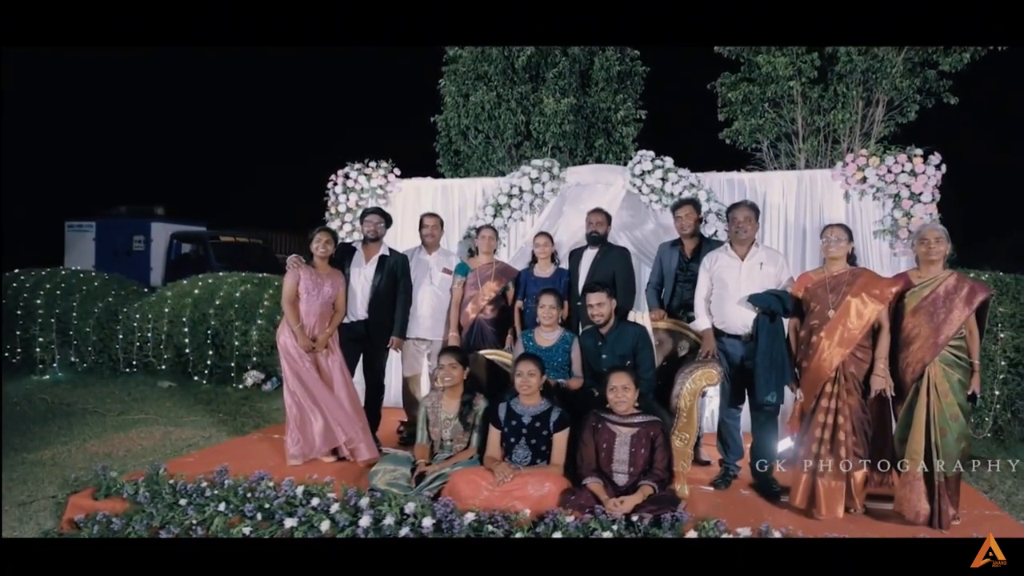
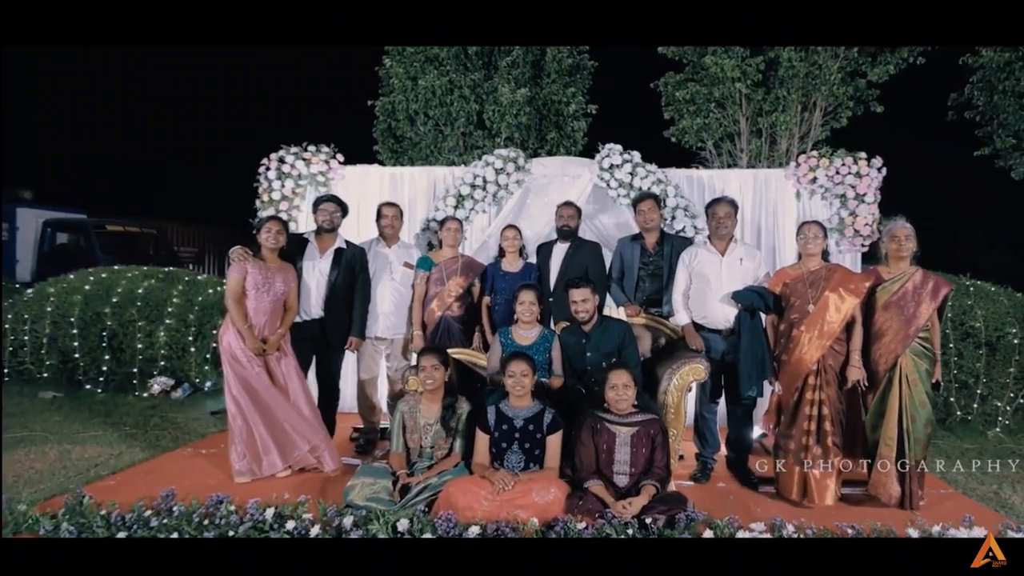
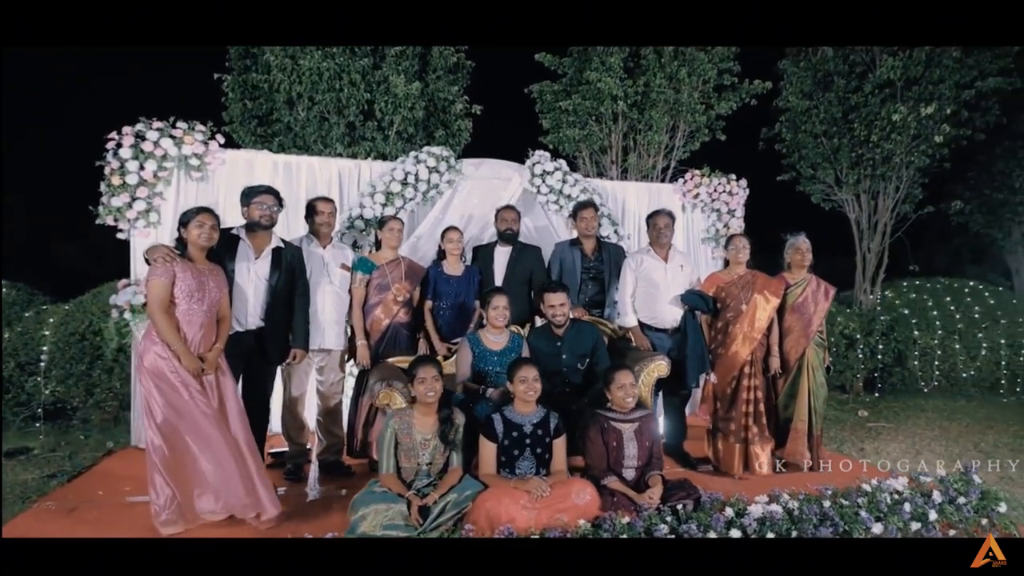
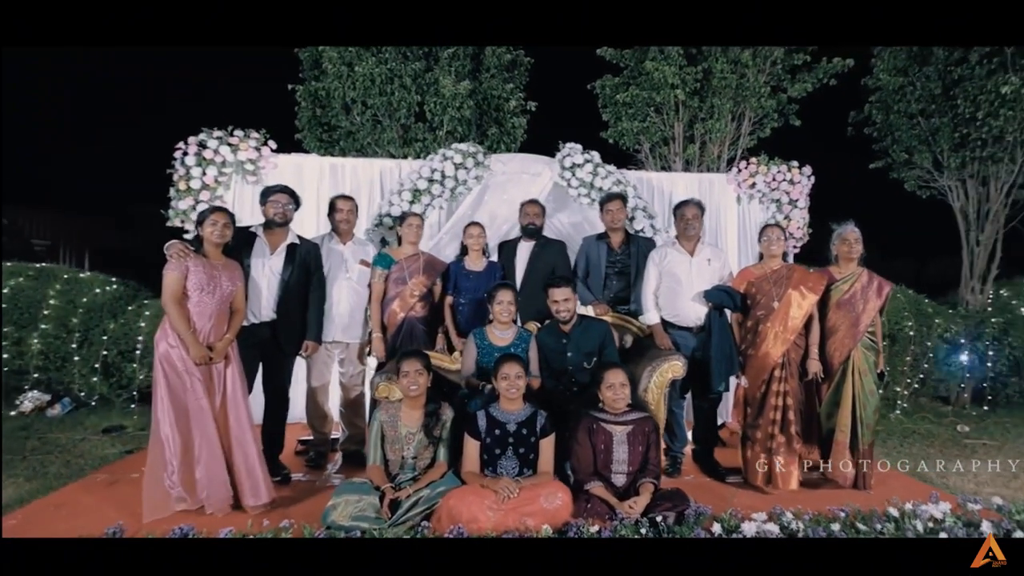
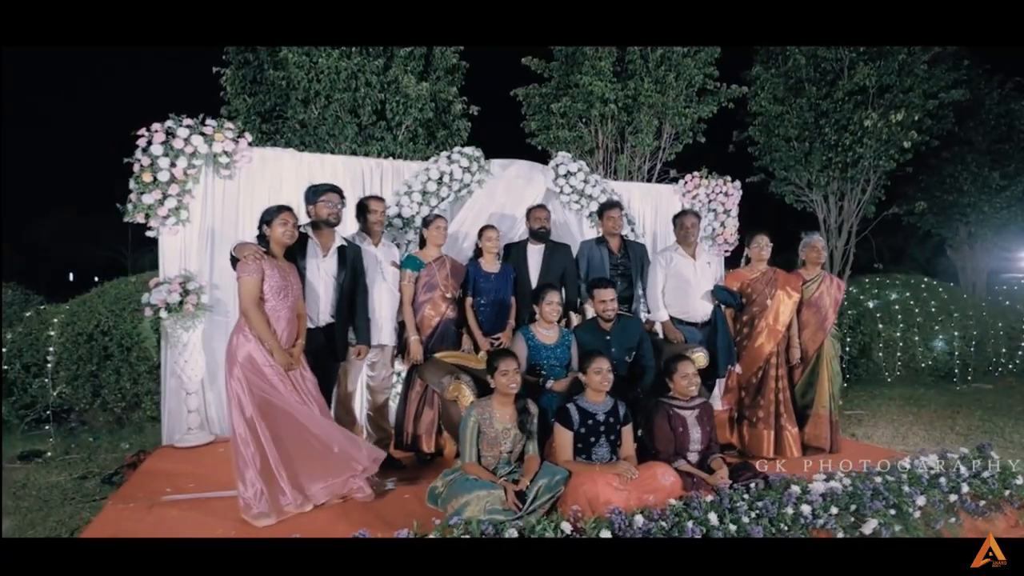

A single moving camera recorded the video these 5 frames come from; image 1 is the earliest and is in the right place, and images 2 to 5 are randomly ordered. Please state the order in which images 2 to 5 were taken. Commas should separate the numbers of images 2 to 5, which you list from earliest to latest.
2, 4, 3, 5
